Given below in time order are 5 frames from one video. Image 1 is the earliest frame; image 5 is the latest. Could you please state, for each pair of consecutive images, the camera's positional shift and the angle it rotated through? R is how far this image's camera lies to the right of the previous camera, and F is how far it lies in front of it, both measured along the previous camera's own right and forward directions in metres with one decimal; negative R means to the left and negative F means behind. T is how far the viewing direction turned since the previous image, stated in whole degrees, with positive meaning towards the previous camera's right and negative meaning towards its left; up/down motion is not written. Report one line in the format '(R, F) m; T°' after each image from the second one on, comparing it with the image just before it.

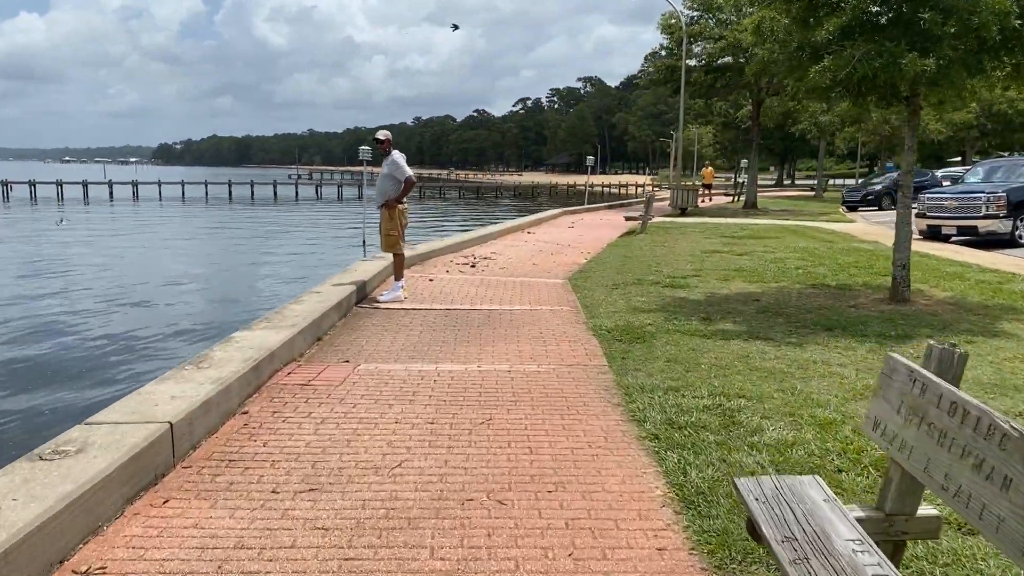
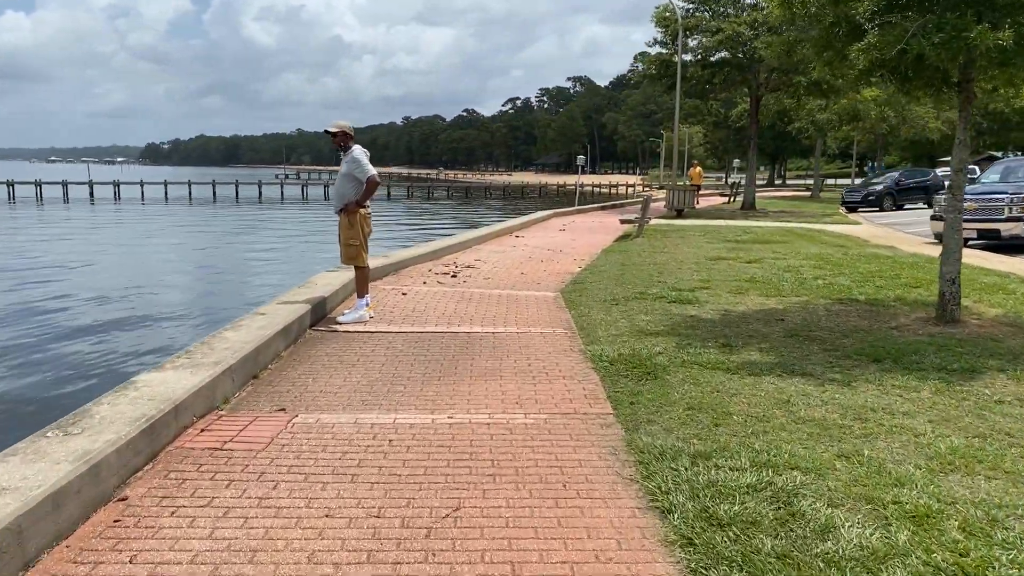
(+0.1, +1.3) m; +1°
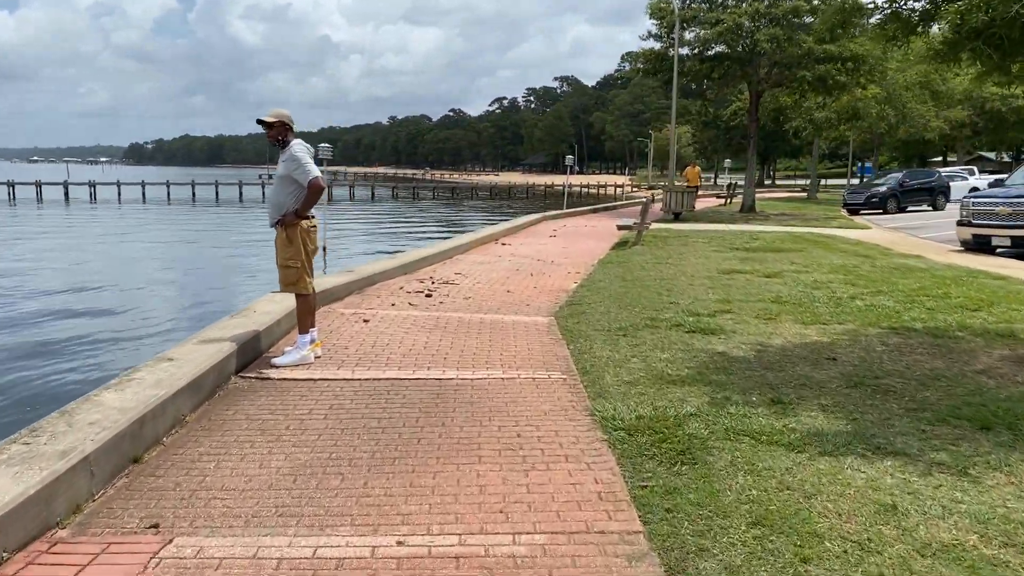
(0.0, +1.6) m; +1°
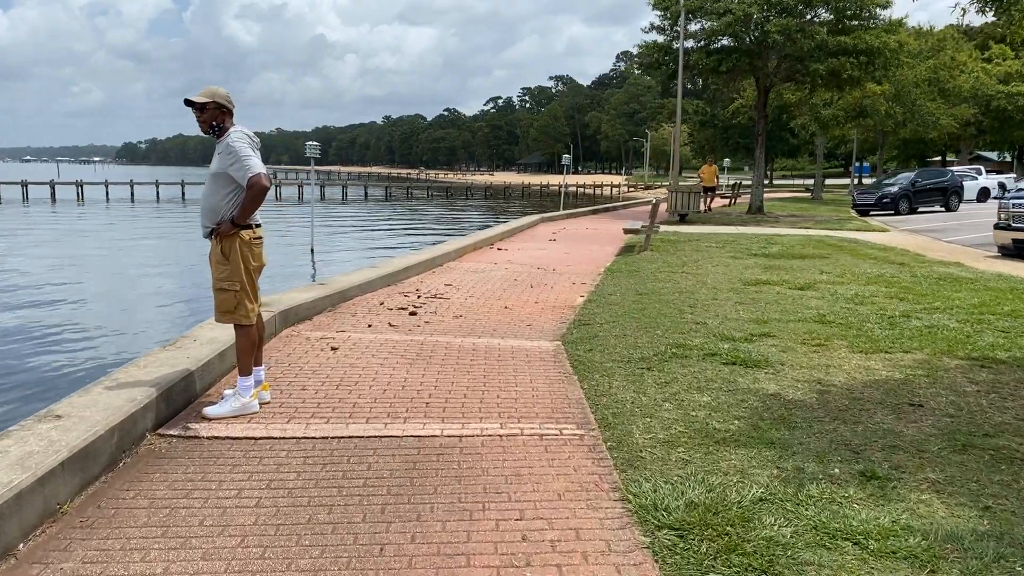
(0.0, +1.3) m; 0°
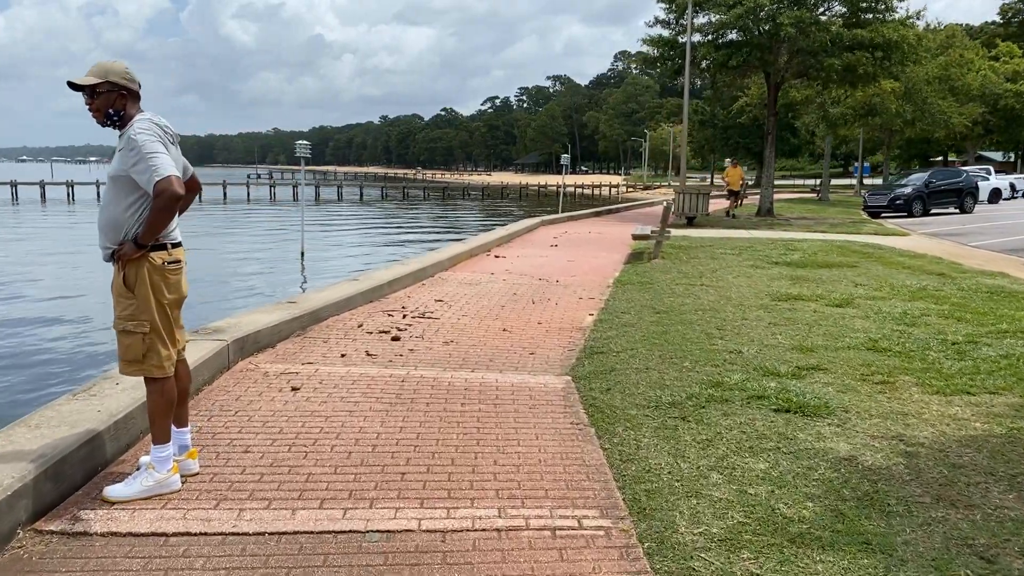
(0.0, +1.1) m; 0°
